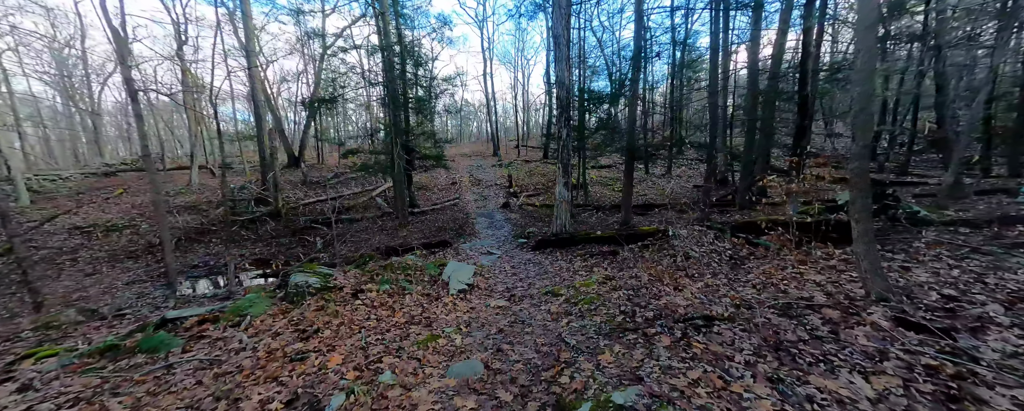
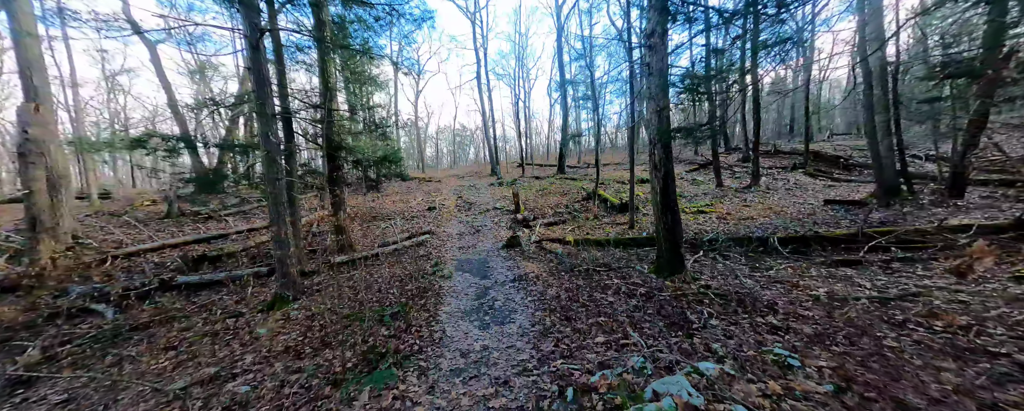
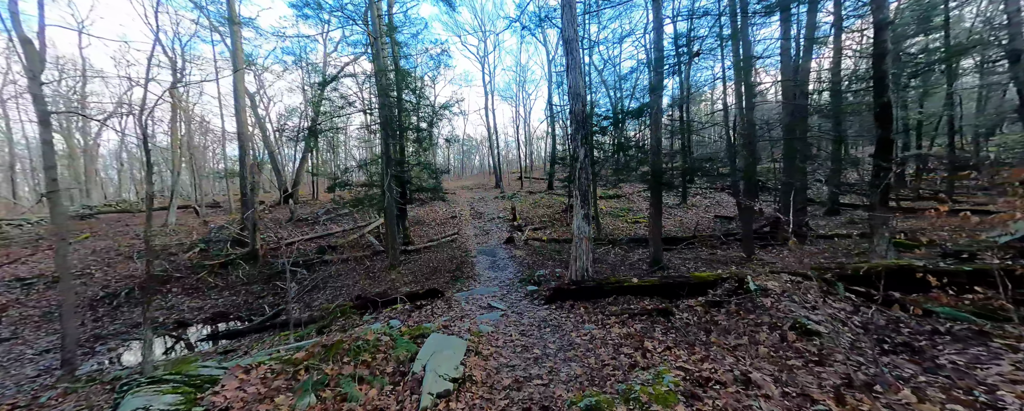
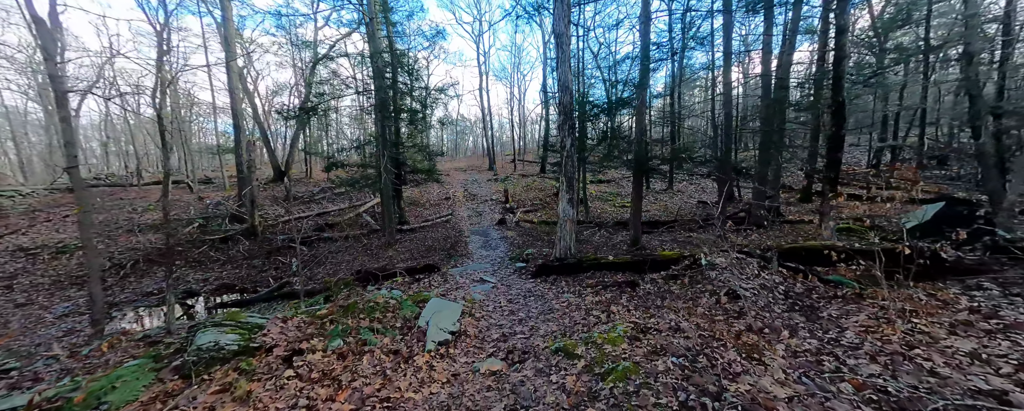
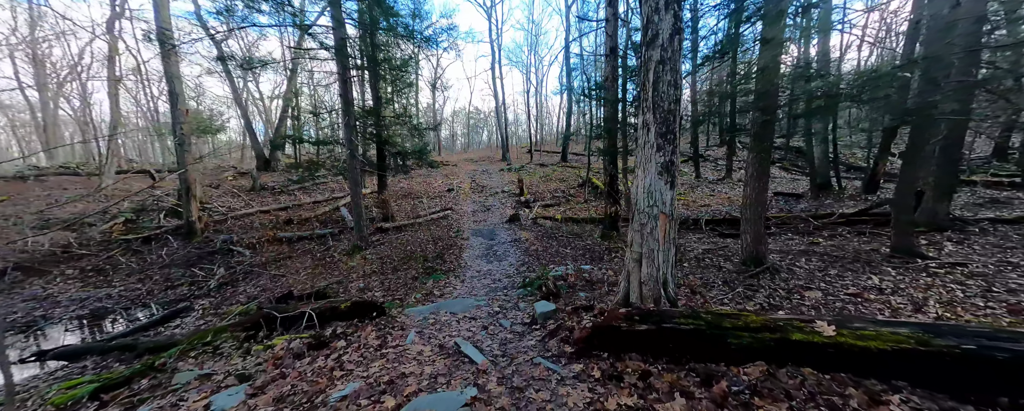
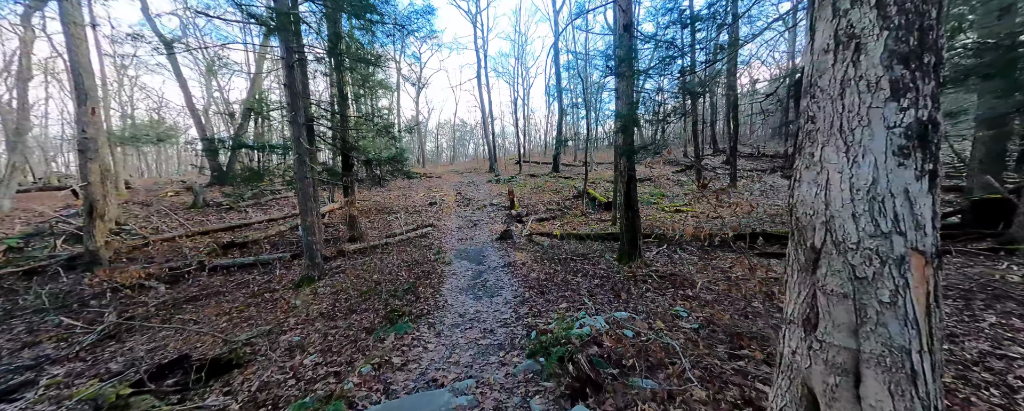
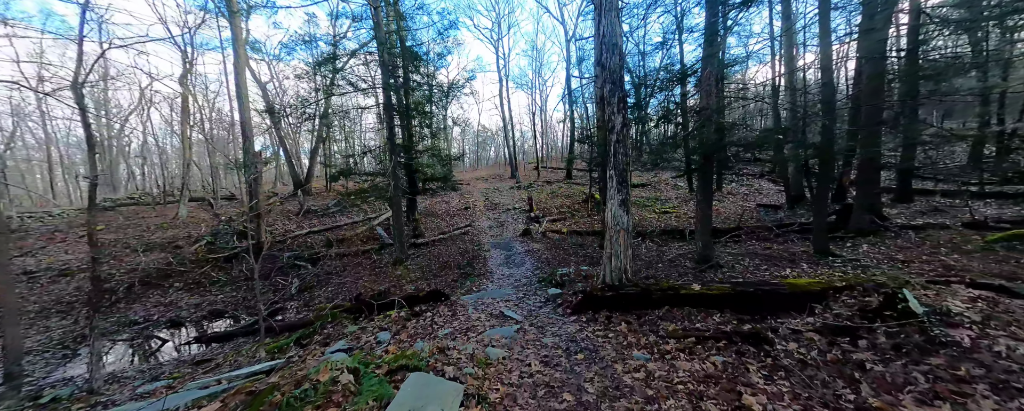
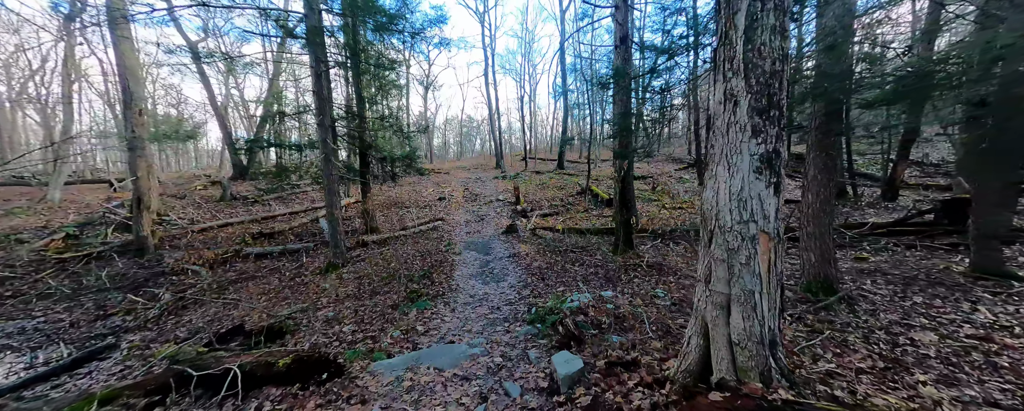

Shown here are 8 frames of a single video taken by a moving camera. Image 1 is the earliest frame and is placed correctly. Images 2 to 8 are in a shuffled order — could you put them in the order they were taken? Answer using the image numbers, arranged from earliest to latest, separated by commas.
4, 3, 7, 5, 8, 6, 2
